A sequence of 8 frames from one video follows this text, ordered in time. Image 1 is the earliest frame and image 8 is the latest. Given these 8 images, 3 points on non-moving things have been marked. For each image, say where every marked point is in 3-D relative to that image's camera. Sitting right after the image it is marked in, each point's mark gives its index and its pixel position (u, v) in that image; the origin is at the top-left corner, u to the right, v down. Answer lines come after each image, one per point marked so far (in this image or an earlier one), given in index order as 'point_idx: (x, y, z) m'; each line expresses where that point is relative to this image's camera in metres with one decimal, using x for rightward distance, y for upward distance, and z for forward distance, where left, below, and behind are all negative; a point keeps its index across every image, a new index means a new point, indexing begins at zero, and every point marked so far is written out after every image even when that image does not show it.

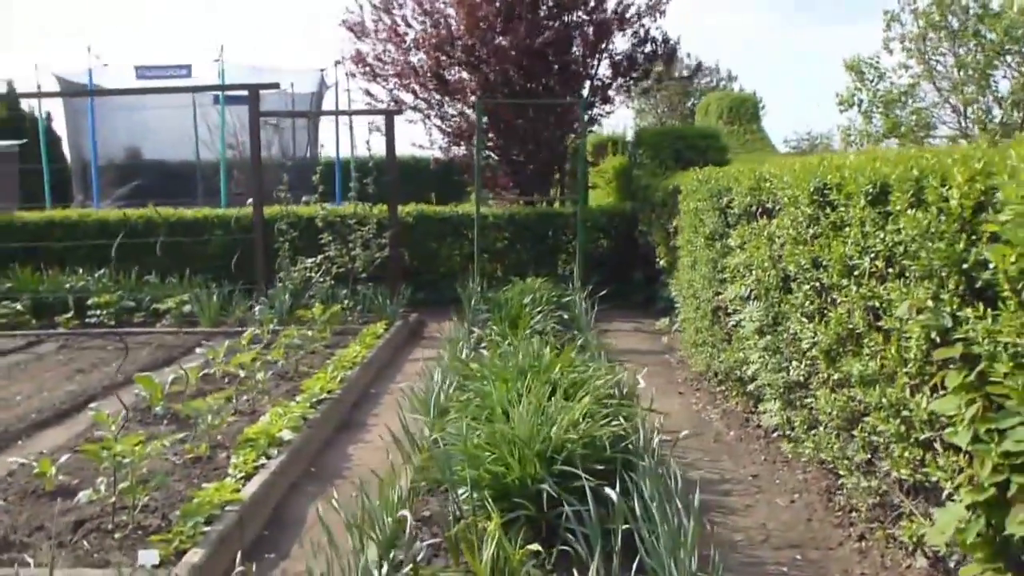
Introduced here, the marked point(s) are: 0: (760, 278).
0: (+1.1, +0.1, +4.3) m
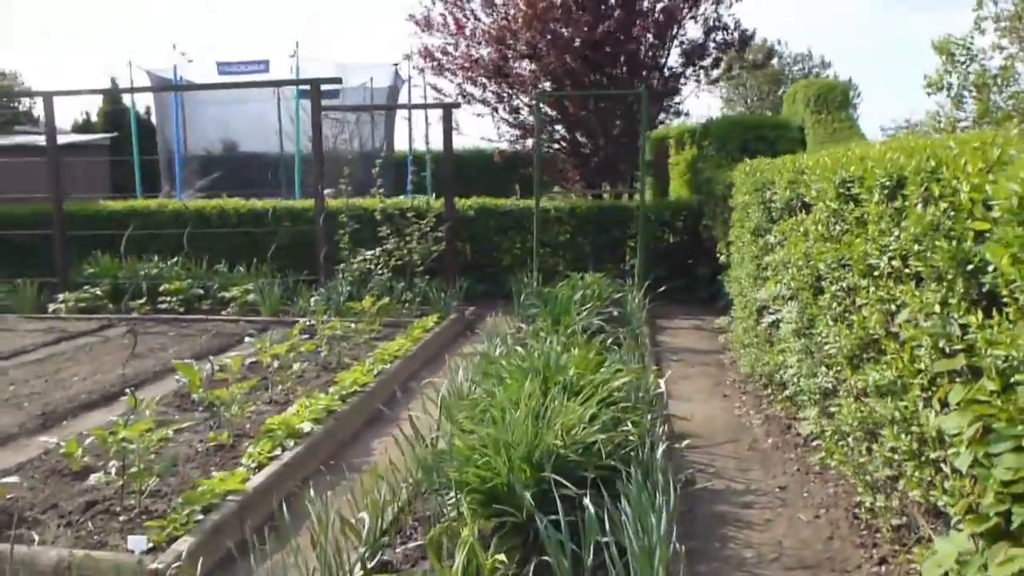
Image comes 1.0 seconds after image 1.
0: (+1.2, +0.1, +4.0) m
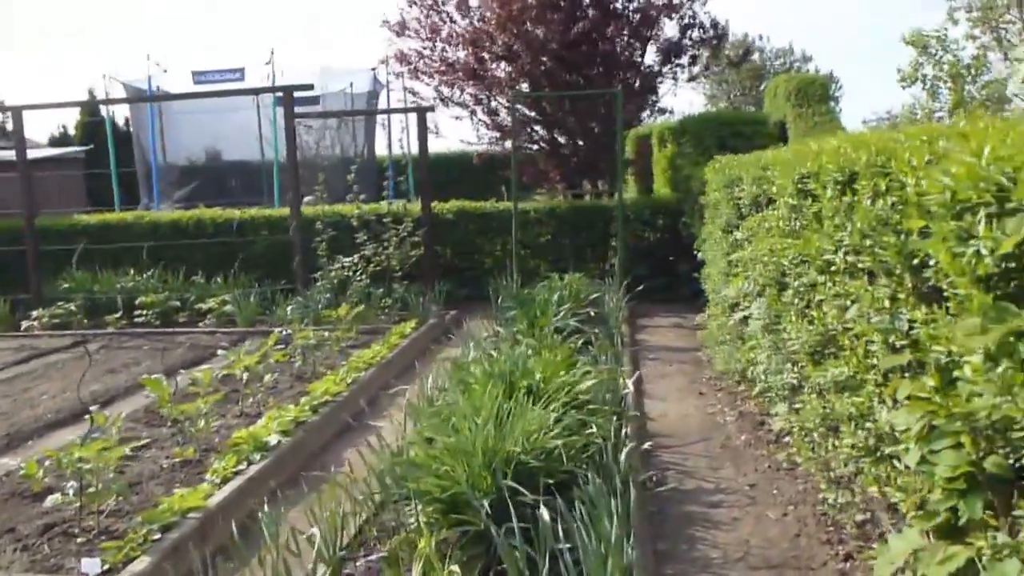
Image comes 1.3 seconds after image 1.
0: (+1.1, +0.1, +4.0) m
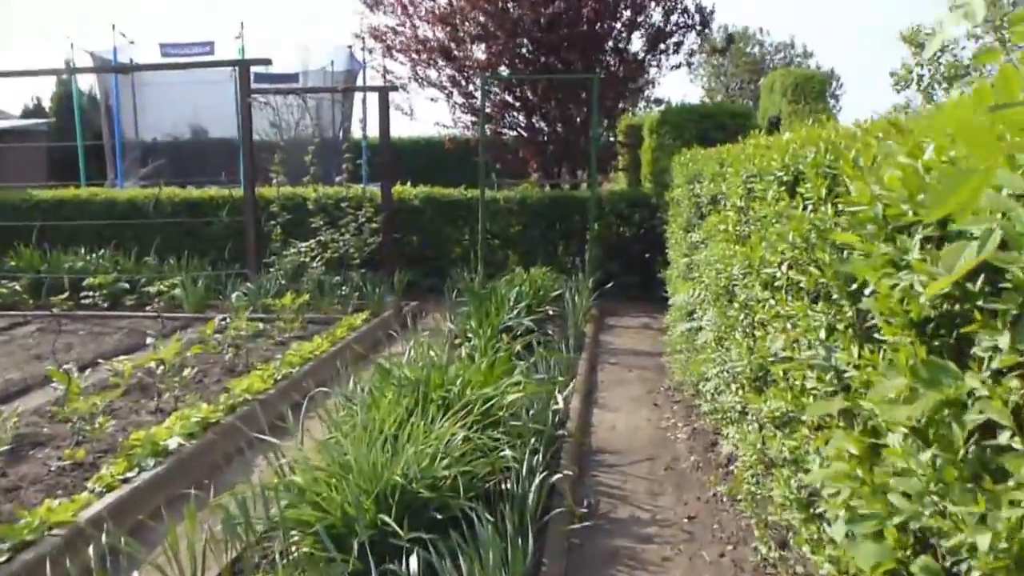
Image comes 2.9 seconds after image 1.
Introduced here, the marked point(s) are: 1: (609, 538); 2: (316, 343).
0: (+0.8, 0.0, +3.6) m
1: (+0.3, -0.8, +3.1) m
2: (-1.2, -0.3, +5.8) m
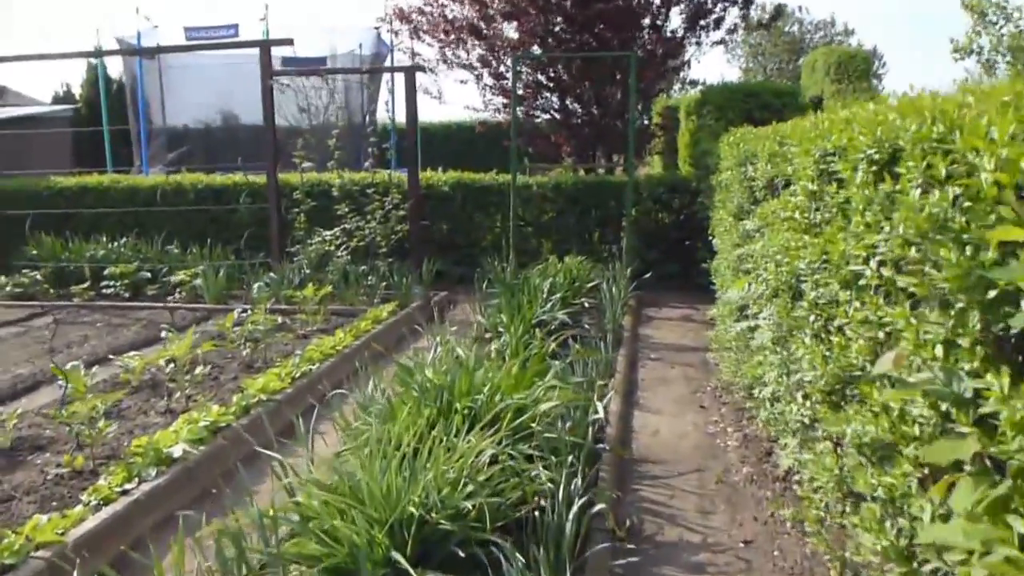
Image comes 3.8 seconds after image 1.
0: (+0.9, +0.1, +3.2) m
1: (+0.4, -0.8, +2.8) m
2: (-1.0, -0.3, +5.5) m
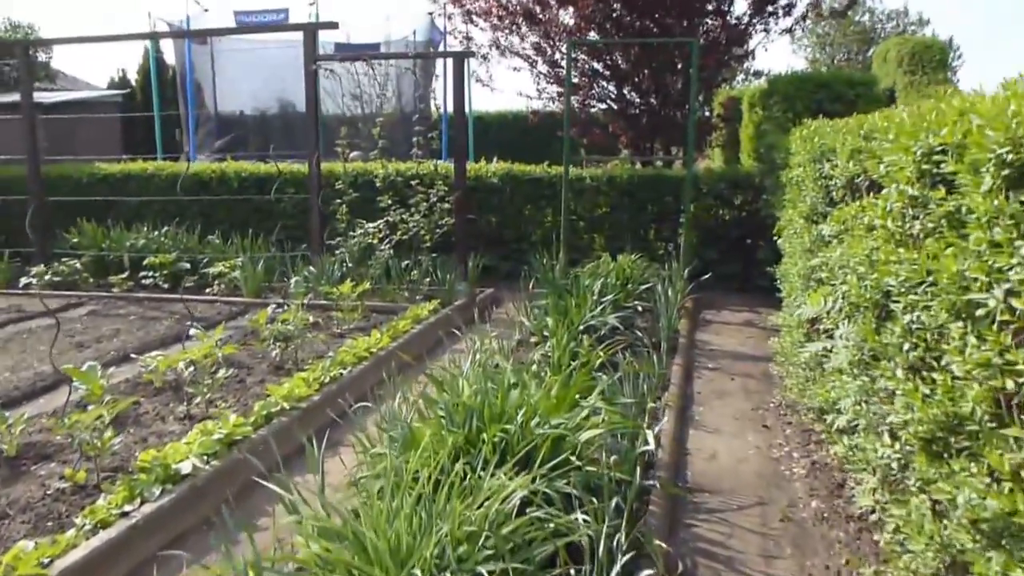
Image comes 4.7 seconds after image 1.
0: (+1.0, 0.0, +2.8) m
1: (+0.5, -0.9, +2.4) m
2: (-0.8, -0.3, +5.2) m
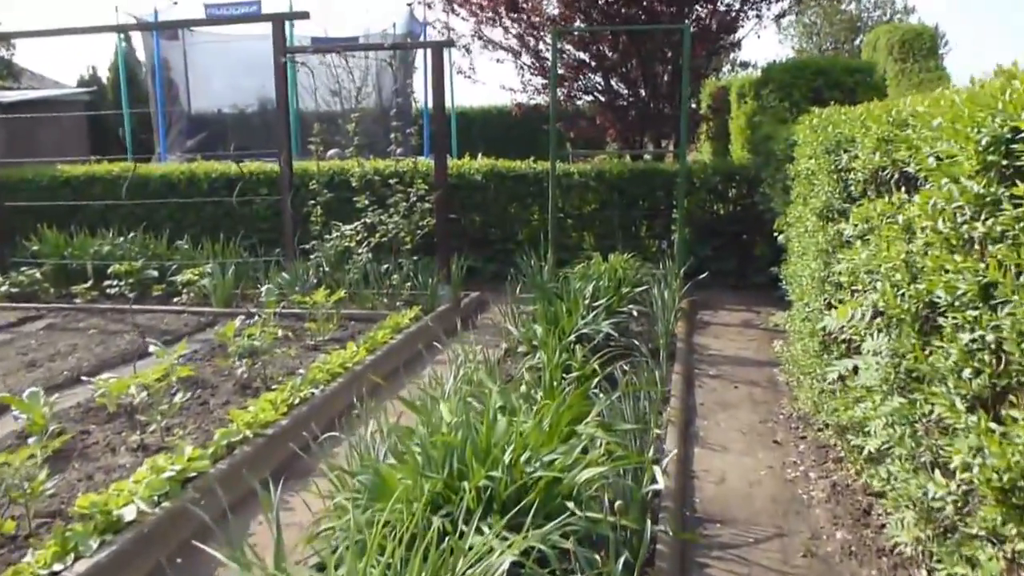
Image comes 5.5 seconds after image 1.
0: (+1.0, 0.0, +2.4) m
1: (+0.5, -0.9, +2.0) m
2: (-0.8, -0.3, +4.8) m
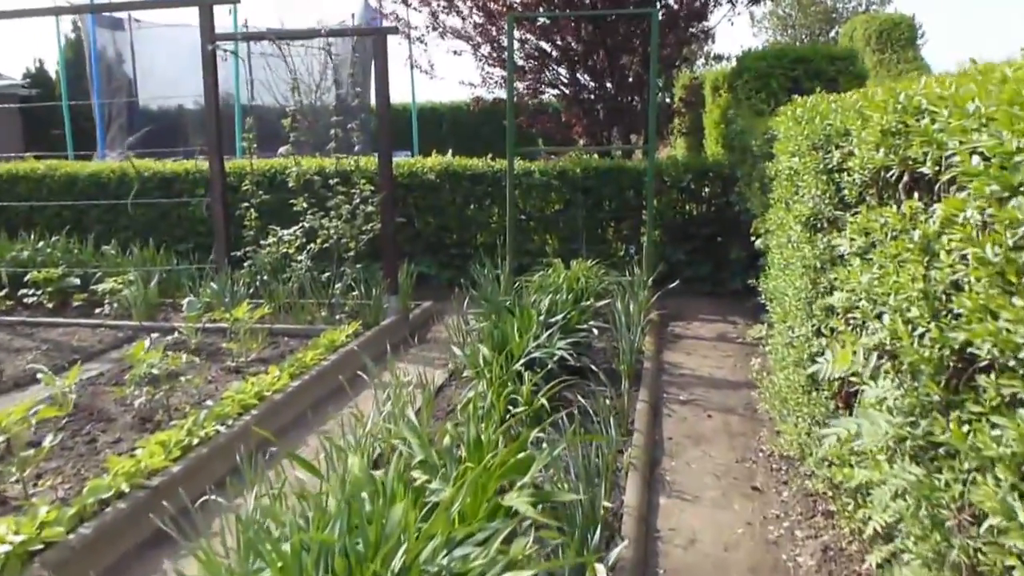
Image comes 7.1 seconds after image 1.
0: (+0.8, -0.1, +1.9) m
1: (+0.3, -1.0, +1.5) m
2: (-1.1, -0.4, +4.2) m
